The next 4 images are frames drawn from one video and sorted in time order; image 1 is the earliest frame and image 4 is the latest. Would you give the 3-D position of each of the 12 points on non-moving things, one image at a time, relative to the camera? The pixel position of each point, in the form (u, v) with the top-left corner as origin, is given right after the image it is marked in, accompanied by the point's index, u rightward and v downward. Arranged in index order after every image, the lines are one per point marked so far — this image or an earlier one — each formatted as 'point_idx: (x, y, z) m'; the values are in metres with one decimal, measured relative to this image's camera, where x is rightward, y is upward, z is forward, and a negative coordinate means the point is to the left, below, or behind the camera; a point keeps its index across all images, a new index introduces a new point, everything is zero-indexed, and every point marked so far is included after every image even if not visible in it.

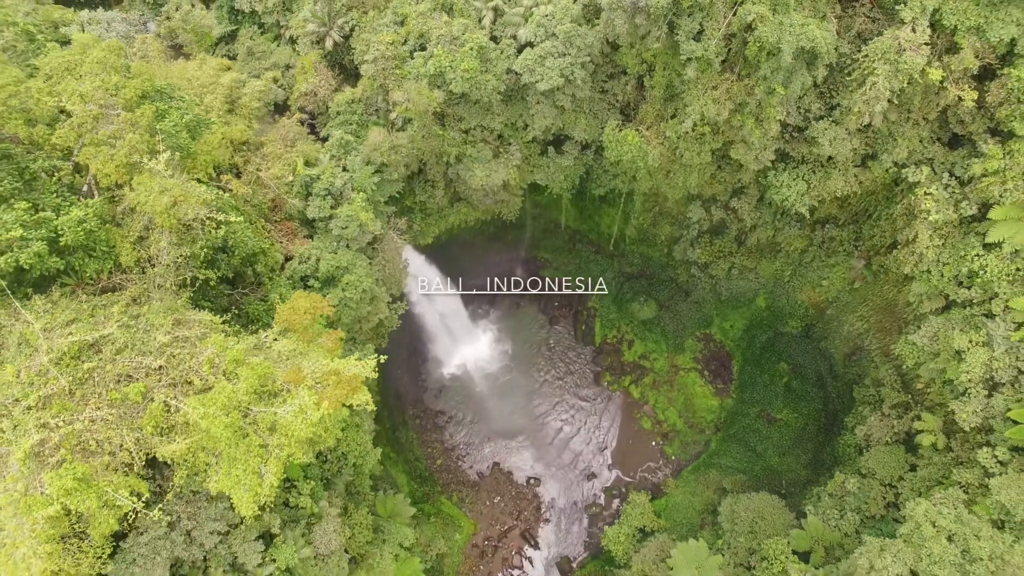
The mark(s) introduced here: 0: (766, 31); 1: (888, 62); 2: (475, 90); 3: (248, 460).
0: (+6.9, +7.5, +13.8) m
1: (+10.1, +6.5, +13.5) m
2: (-1.4, +7.3, +17.7) m
3: (-4.8, -3.1, +9.0) m
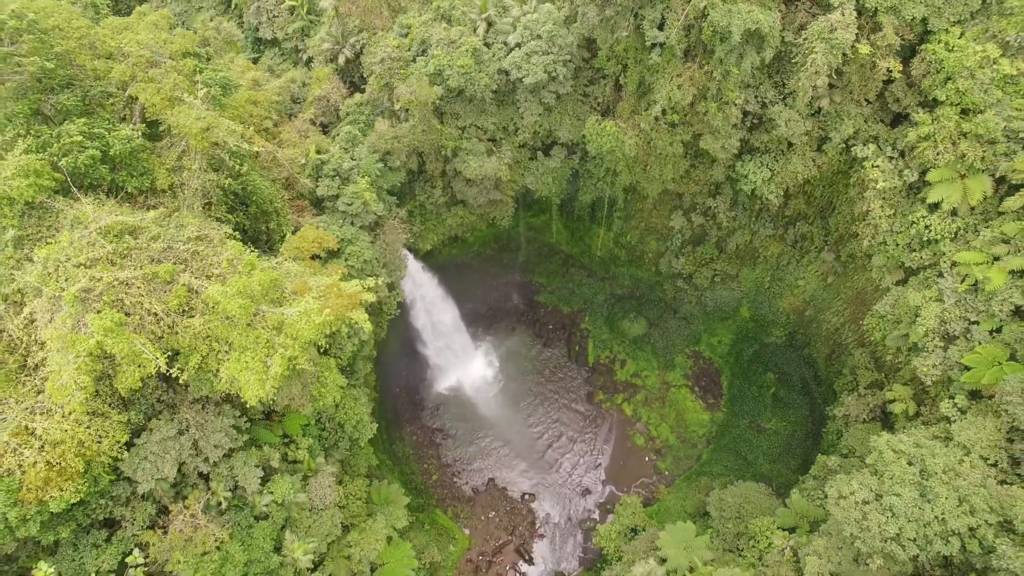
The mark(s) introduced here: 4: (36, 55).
0: (+6.6, +8.8, +15.9) m
1: (+9.8, +7.8, +15.5) m
2: (-1.7, +8.2, +19.8) m
3: (-5.2, -1.3, +10.1) m
4: (-9.3, +4.8, +9.9) m
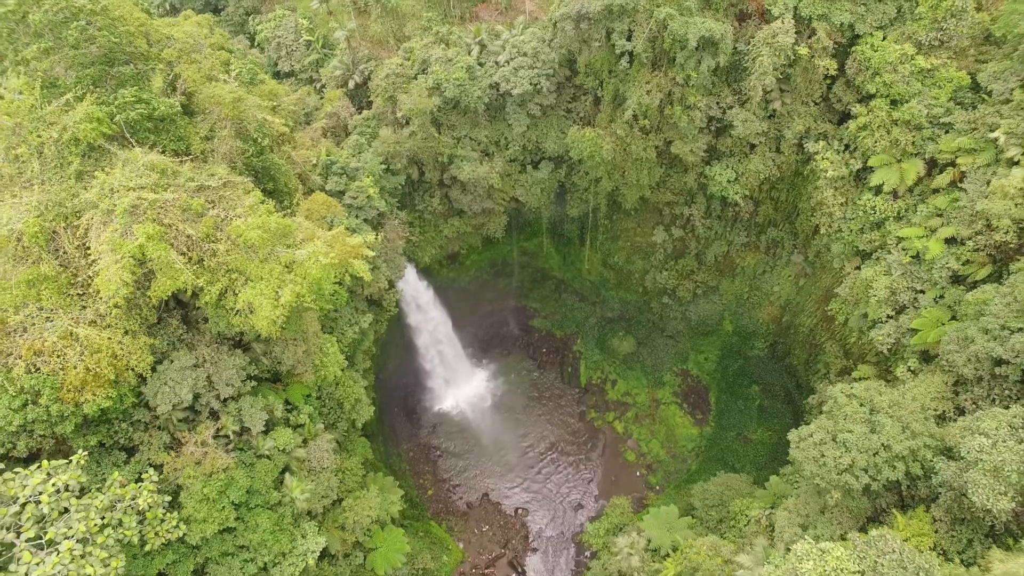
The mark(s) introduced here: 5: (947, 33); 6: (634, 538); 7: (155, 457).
0: (+6.1, +9.6, +18.4) m
1: (+9.3, +8.7, +17.9) m
2: (-2.1, +8.6, +22.3) m
3: (-5.6, +0.2, +11.6) m
4: (-9.8, +6.3, +12.0) m
5: (+14.3, +8.5, +16.4) m
6: (+4.6, -9.5, +19.2) m
7: (-8.5, -4.0, +11.9) m
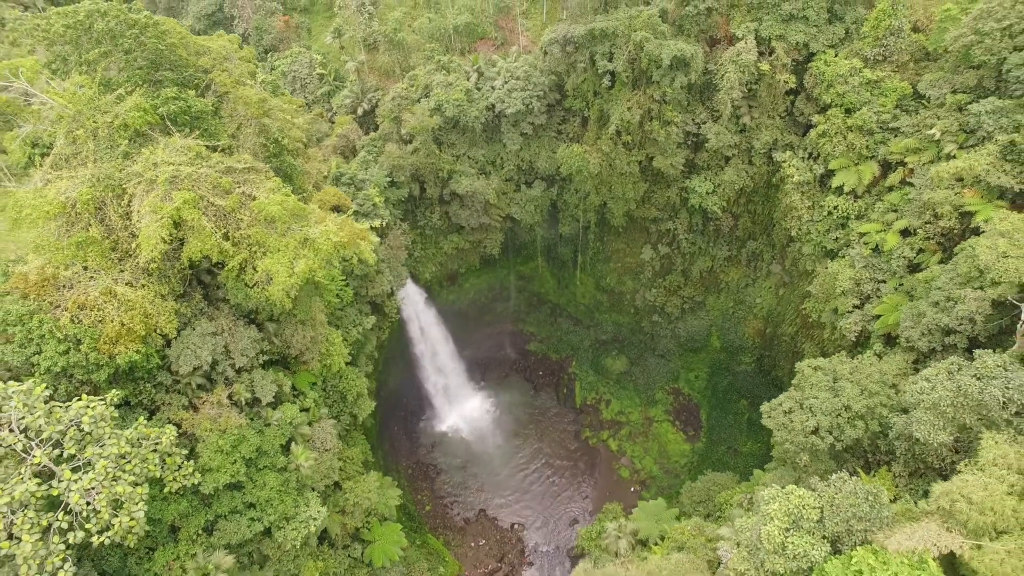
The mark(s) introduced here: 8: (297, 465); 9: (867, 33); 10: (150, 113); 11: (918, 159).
0: (+5.9, +9.7, +20.6) m
1: (+9.1, +8.9, +20.0) m
2: (-2.4, +8.4, +24.4) m
3: (-5.9, +0.9, +13.0) m
4: (-10.0, +6.9, +14.0) m
5: (+14.0, +8.8, +18.4) m
6: (+4.4, -9.4, +19.7) m
7: (-8.8, -3.3, +12.9) m
8: (-6.3, -5.1, +14.5) m
9: (+13.6, +9.5, +18.9) m
10: (-9.6, +4.5, +13.2) m
11: (+13.8, +4.4, +16.9) m
